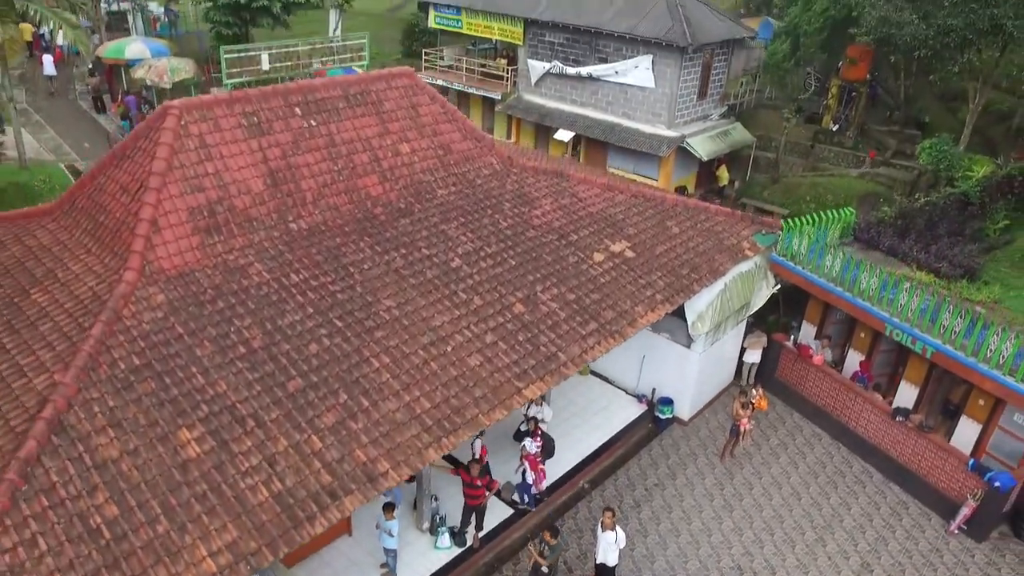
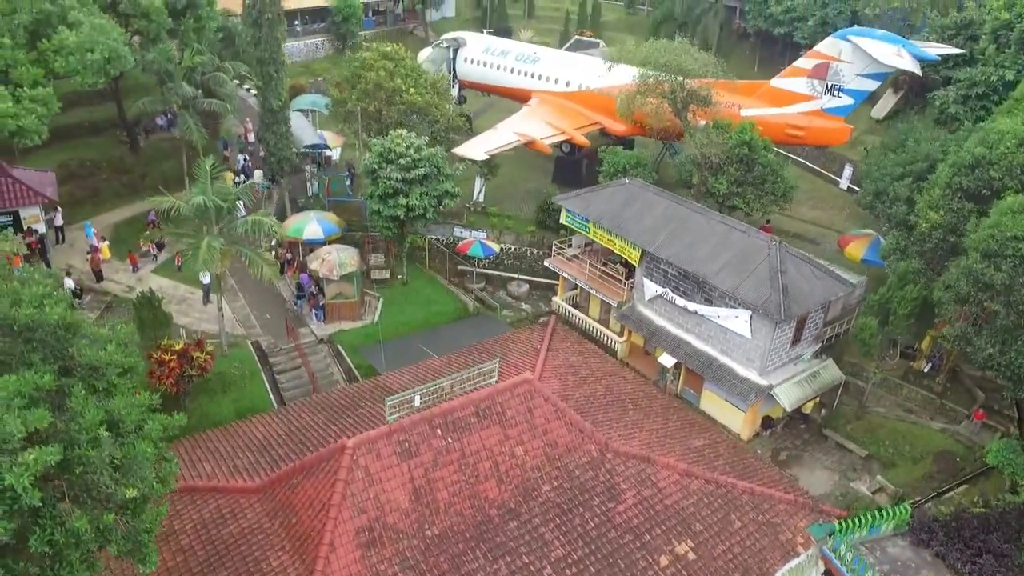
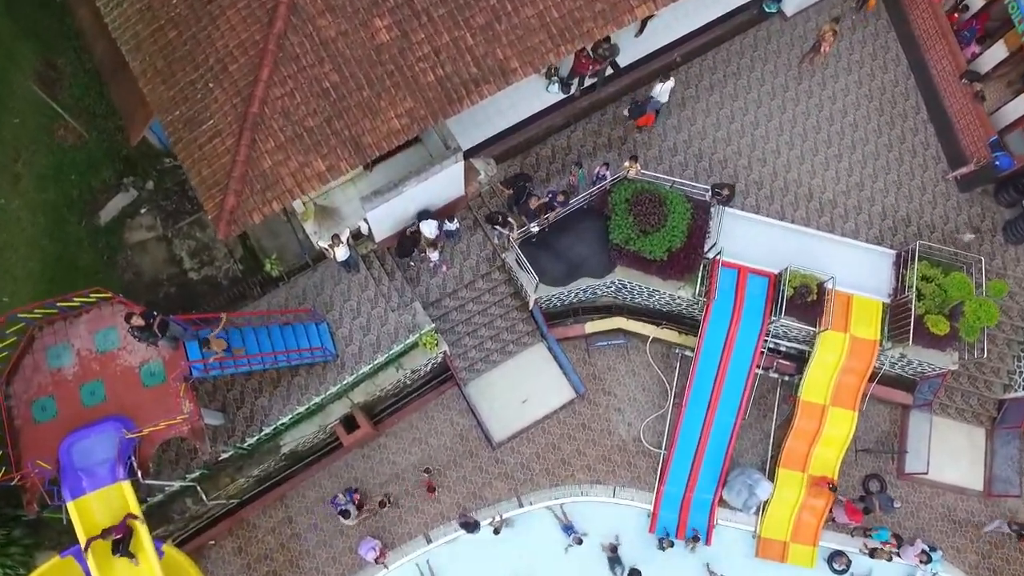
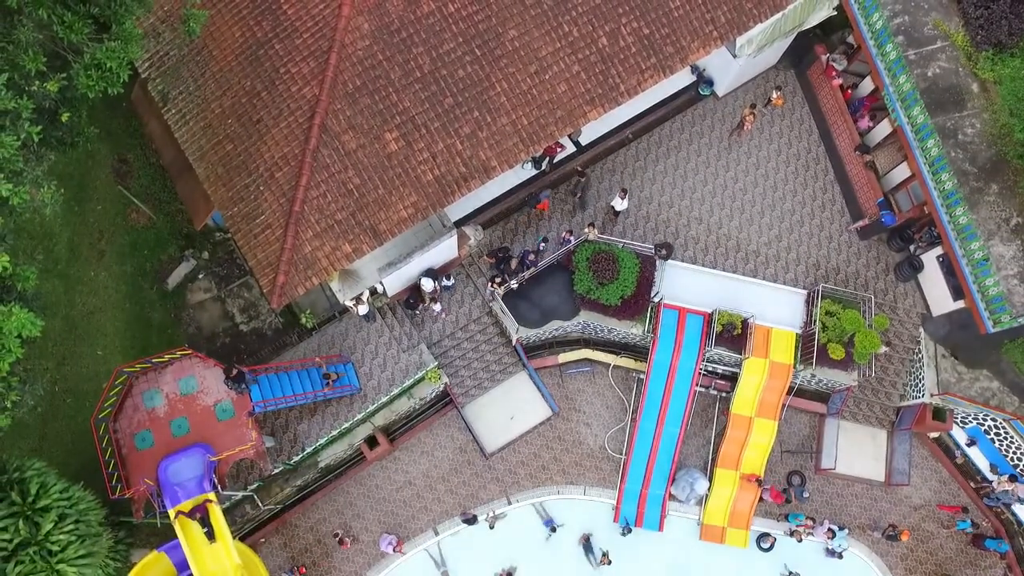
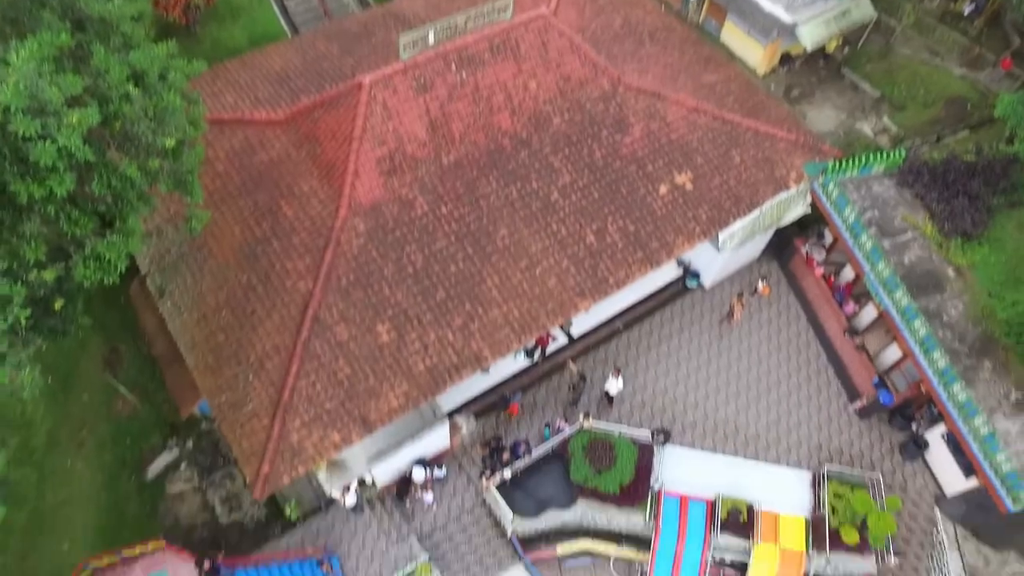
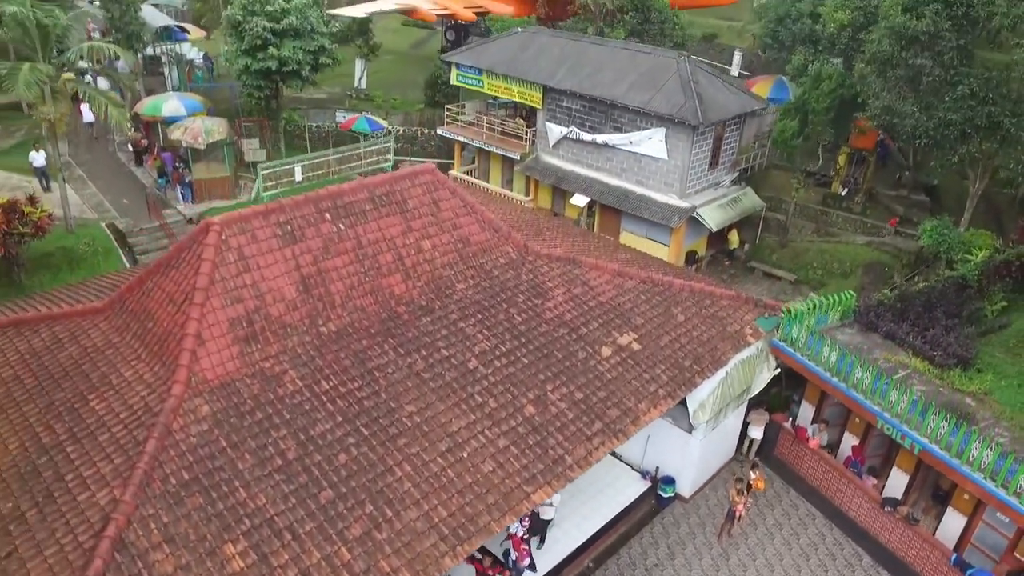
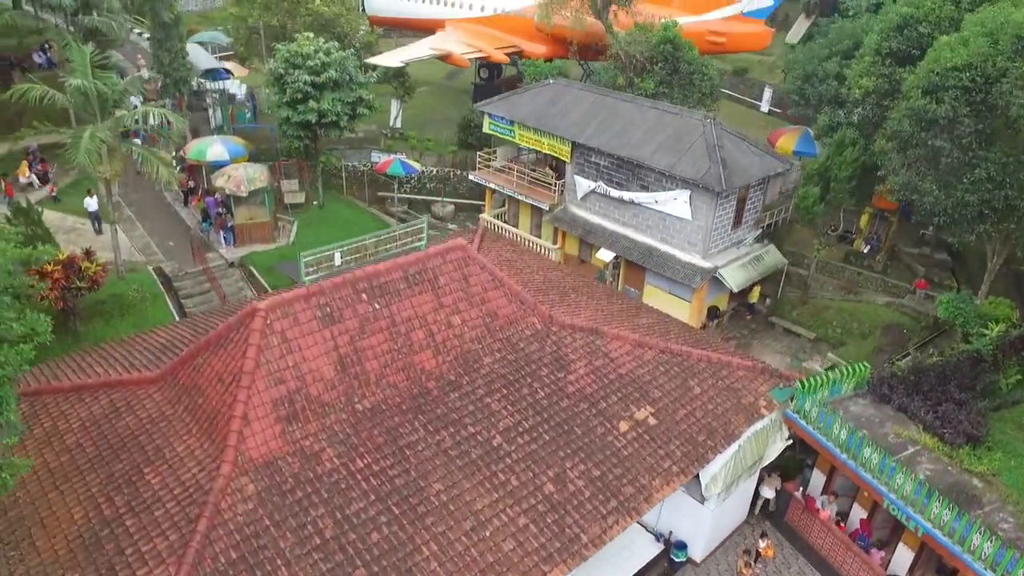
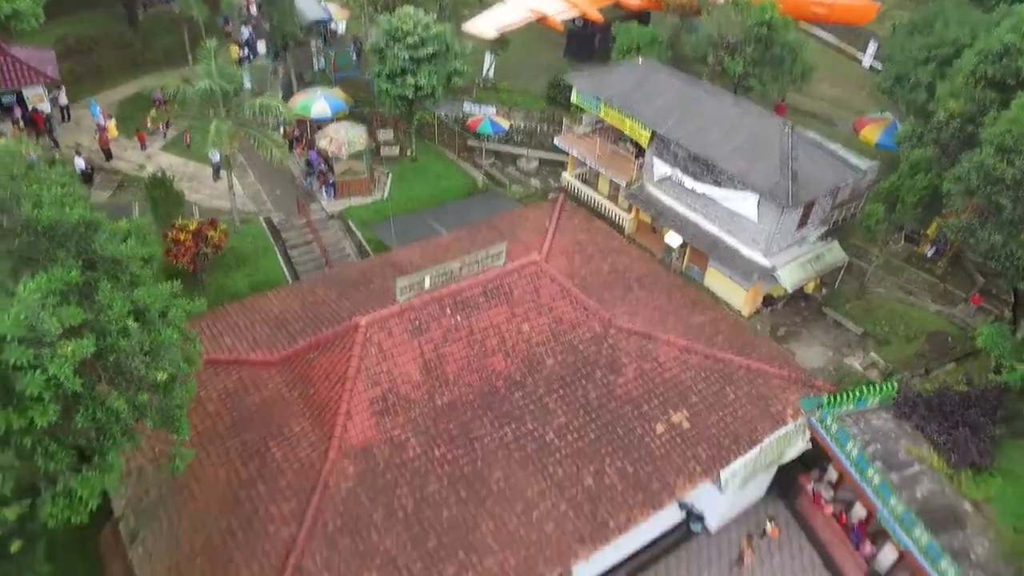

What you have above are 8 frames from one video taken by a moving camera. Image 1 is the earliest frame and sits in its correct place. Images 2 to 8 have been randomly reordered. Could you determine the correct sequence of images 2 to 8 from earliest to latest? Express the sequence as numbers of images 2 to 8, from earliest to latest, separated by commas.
6, 7, 2, 8, 5, 4, 3
